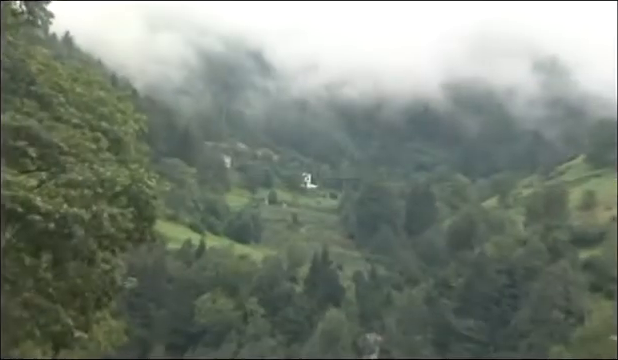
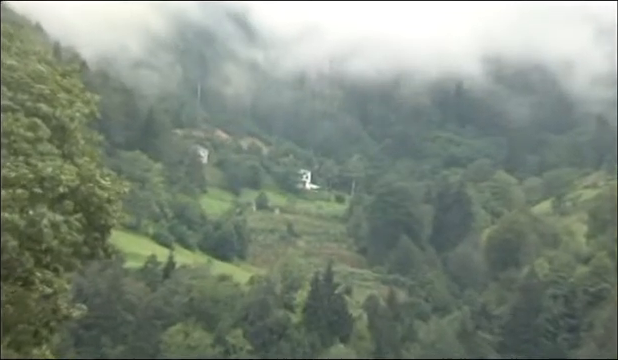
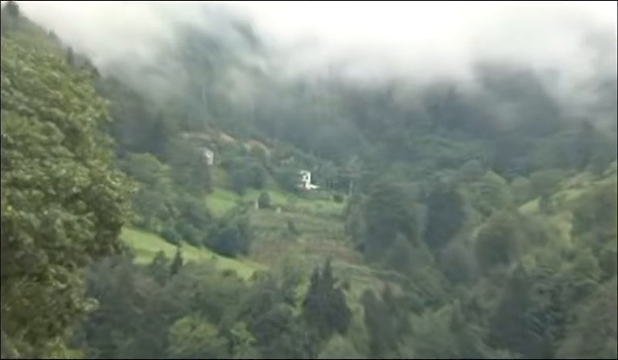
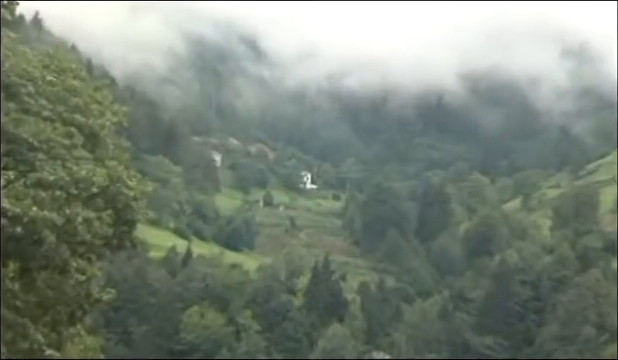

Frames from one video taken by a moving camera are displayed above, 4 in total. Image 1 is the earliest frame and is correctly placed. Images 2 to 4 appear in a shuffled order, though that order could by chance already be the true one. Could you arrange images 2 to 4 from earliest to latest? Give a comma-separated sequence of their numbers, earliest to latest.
4, 3, 2
